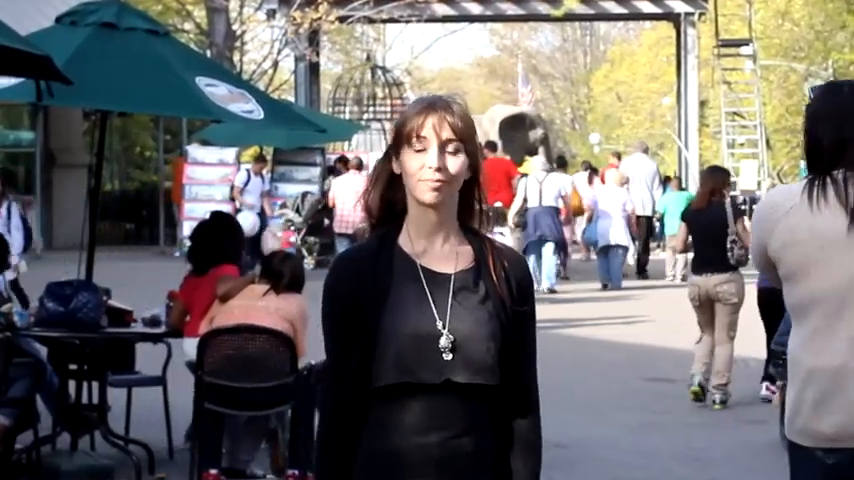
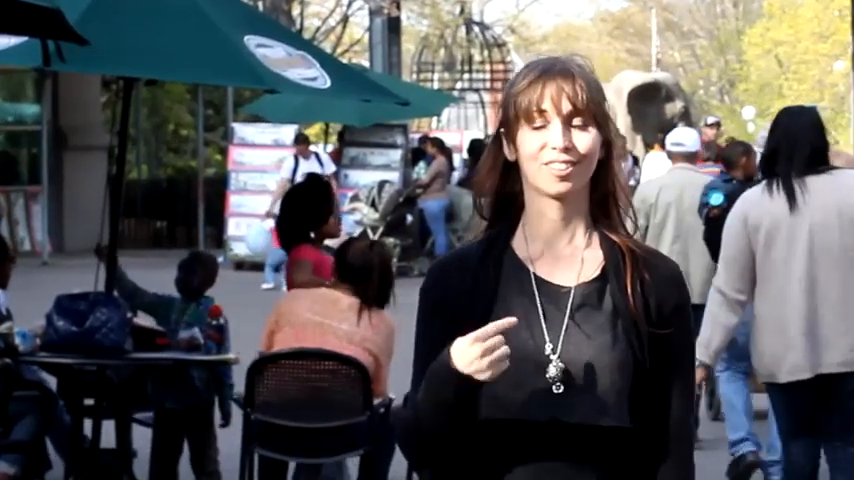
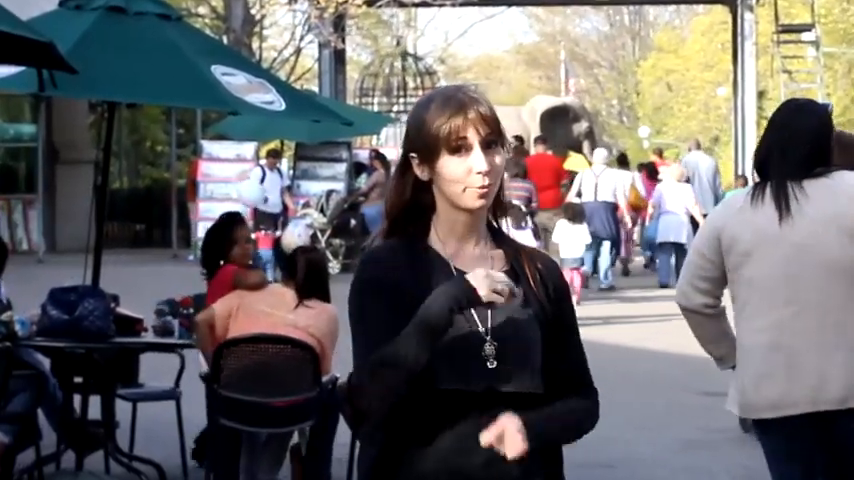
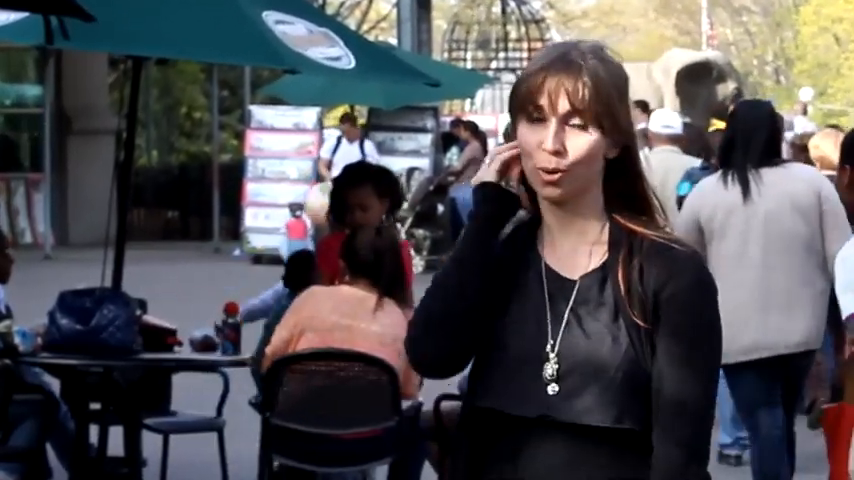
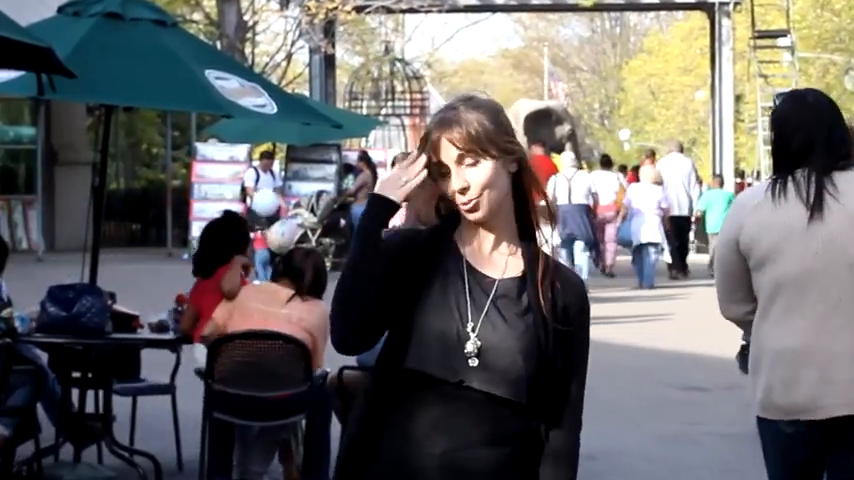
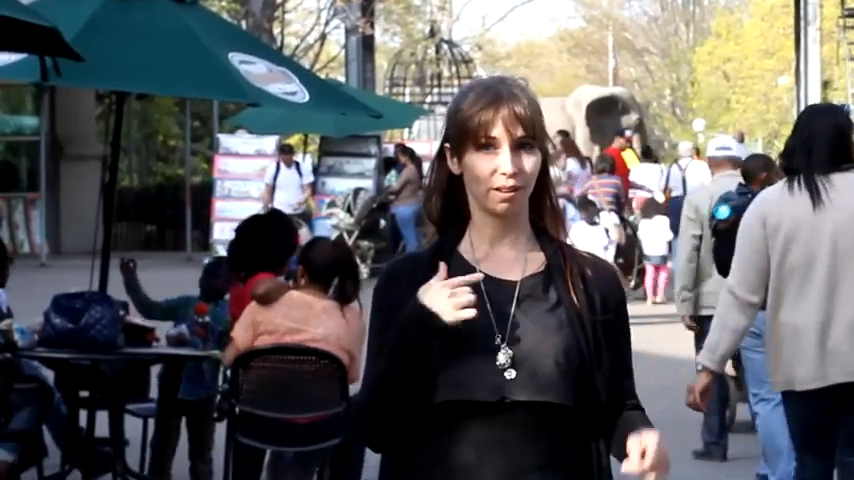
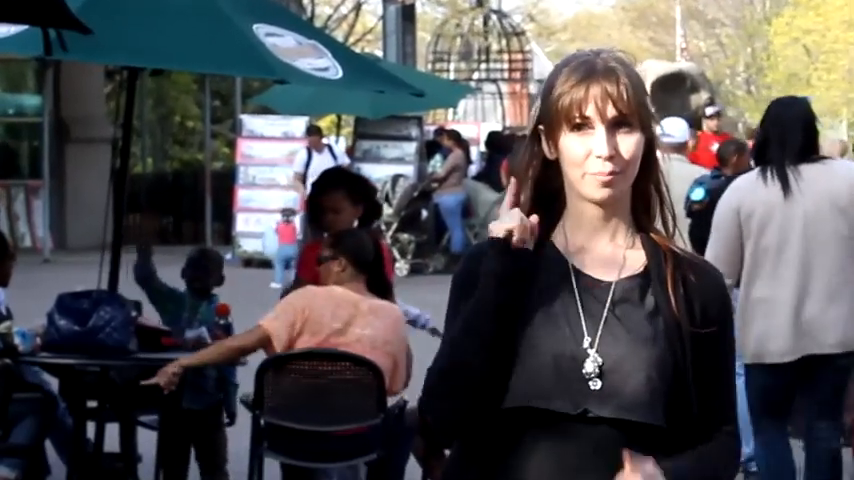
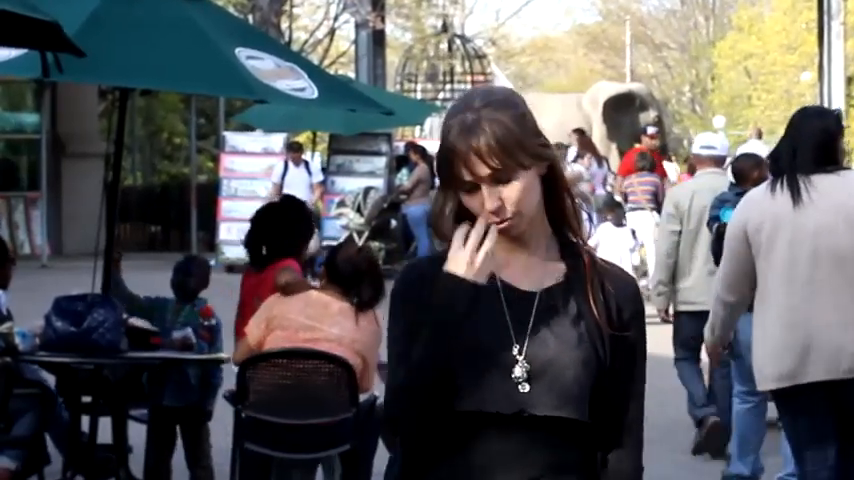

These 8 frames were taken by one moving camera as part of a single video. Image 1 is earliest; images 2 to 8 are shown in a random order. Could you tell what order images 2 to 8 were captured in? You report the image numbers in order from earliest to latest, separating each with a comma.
5, 3, 6, 8, 2, 7, 4
